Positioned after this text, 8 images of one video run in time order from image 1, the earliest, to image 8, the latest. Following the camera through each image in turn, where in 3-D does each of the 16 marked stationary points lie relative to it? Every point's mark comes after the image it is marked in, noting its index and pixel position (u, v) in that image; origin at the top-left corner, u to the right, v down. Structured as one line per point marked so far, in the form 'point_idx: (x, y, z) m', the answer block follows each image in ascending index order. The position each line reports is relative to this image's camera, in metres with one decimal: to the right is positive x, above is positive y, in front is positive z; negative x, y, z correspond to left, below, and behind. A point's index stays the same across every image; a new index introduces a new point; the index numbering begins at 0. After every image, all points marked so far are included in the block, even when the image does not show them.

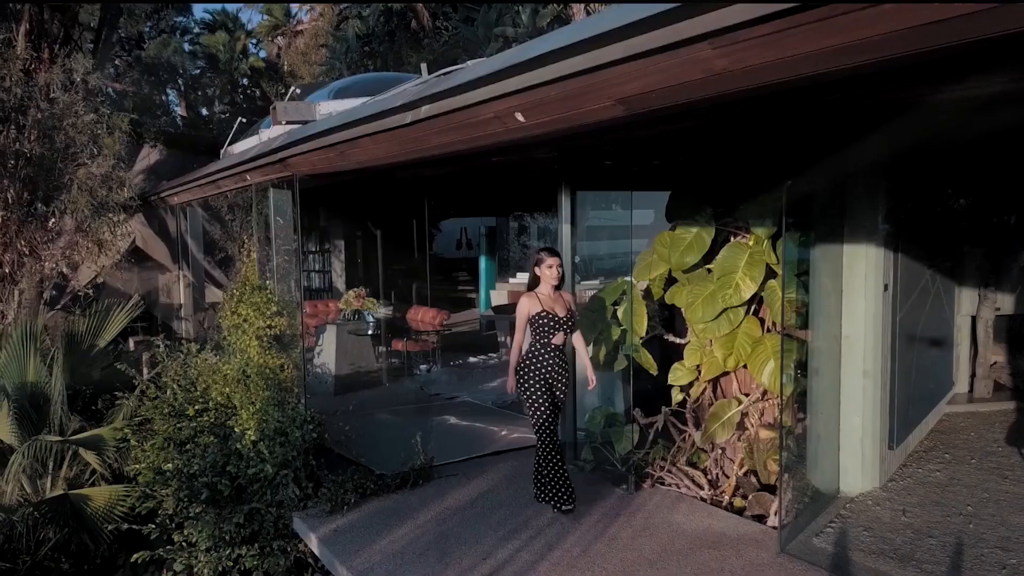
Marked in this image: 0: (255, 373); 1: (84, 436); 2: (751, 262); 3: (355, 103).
0: (-2.1, -0.7, +5.4) m
1: (-4.2, -1.4, +6.4) m
2: (+1.5, +0.2, +4.3) m
3: (-1.6, +1.9, +6.7) m
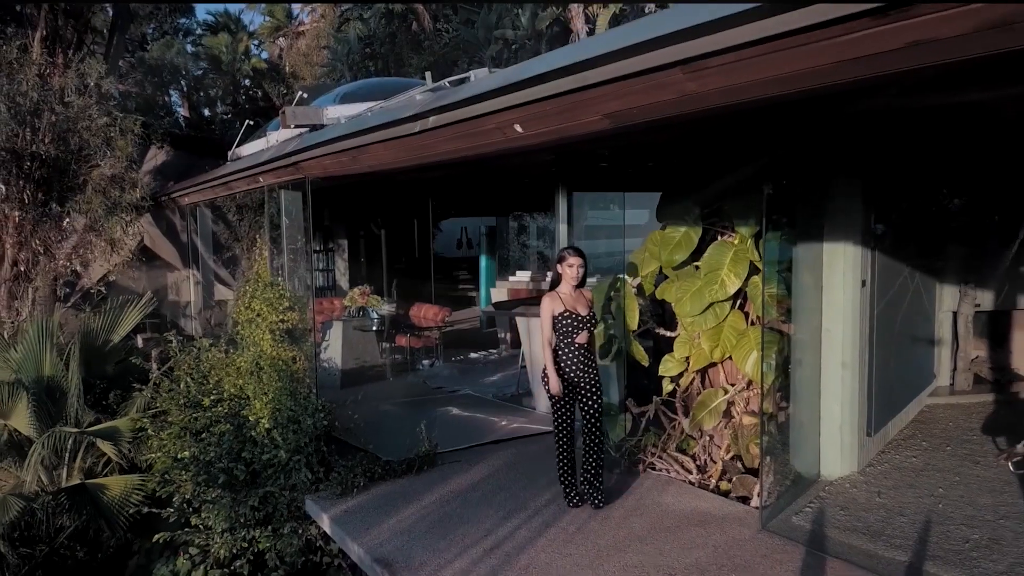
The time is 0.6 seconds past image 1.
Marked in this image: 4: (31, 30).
0: (-2.1, -0.7, +5.7) m
1: (-4.2, -1.4, +6.7) m
2: (+1.5, +0.2, +4.6) m
3: (-1.6, +1.9, +6.9) m
4: (-6.0, +3.3, +8.3) m
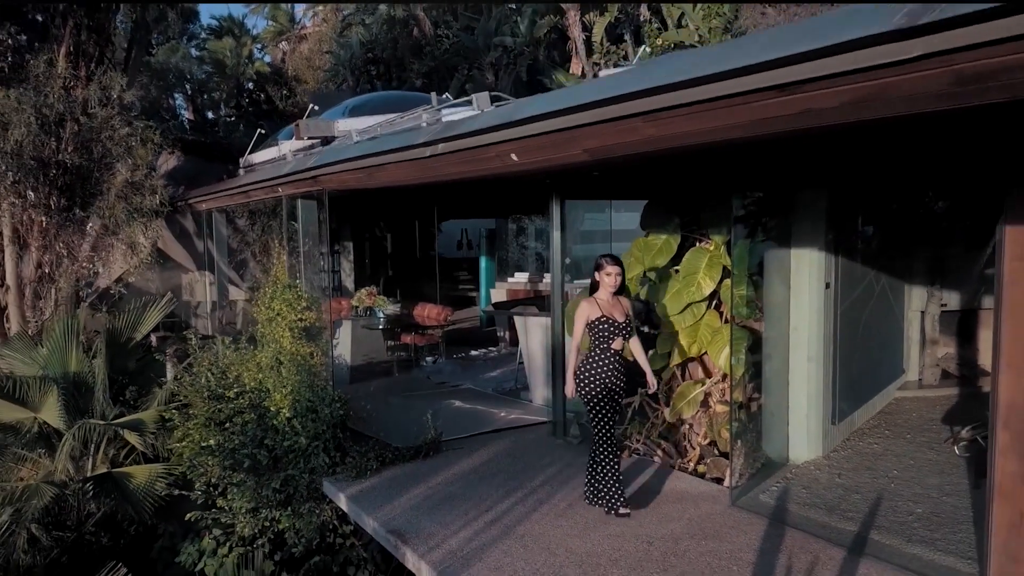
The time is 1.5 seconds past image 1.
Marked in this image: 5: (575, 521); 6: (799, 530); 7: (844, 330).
0: (-2.1, -0.7, +6.2) m
1: (-4.2, -1.4, +7.2) m
2: (+1.5, +0.2, +5.1) m
3: (-1.6, +1.9, +7.4) m
4: (-6.1, +3.2, +8.8) m
5: (+0.4, -1.5, +4.3) m
6: (+1.8, -1.5, +4.1) m
7: (+2.7, -0.3, +5.3) m
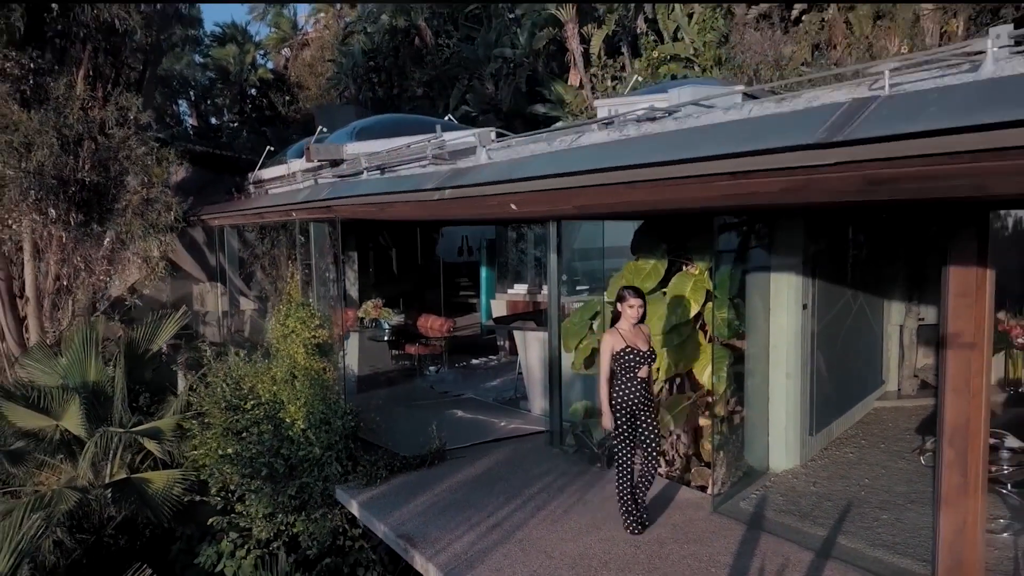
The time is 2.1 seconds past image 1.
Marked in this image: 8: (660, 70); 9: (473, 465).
0: (-2.1, -0.9, +6.6) m
1: (-4.2, -1.6, +7.6) m
2: (+1.5, 0.0, +5.5) m
3: (-1.6, +1.7, +7.8) m
4: (-6.1, +3.1, +9.2) m
5: (+0.4, -1.7, +4.7) m
6: (+1.8, -1.7, +4.5) m
7: (+2.7, -0.5, +5.7) m
8: (+3.6, +5.3, +16.2) m
9: (-0.4, -1.6, +6.0) m
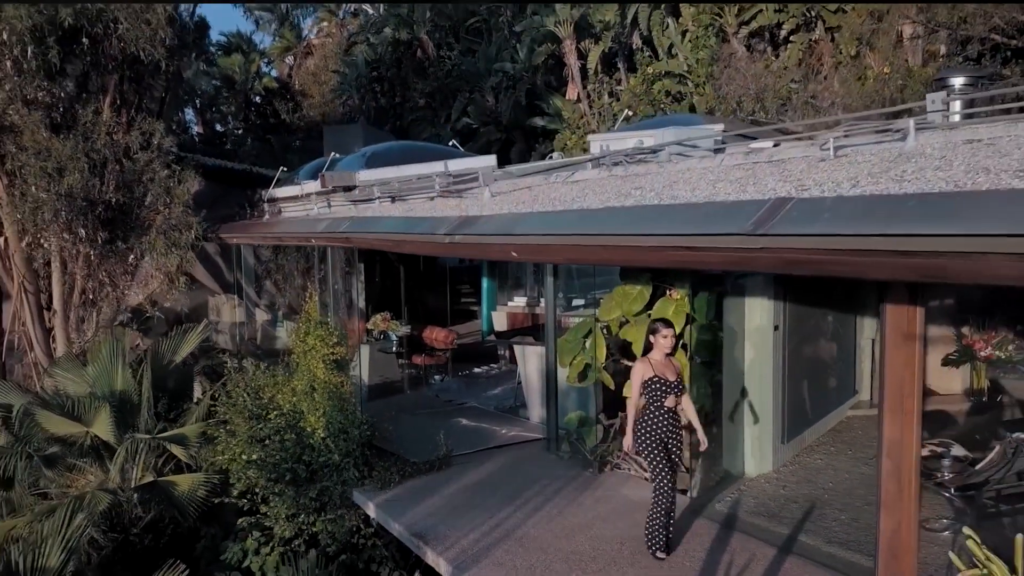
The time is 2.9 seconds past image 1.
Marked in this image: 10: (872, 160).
0: (-2.1, -1.1, +7.2) m
1: (-4.2, -1.8, +8.2) m
2: (+1.5, -0.2, +6.1) m
3: (-1.6, +1.5, +8.4) m
4: (-6.1, +2.9, +9.8) m
5: (+0.4, -1.9, +5.3) m
6: (+1.8, -1.9, +5.1) m
7: (+2.7, -0.7, +6.3) m
8: (+3.6, +5.1, +16.8) m
9: (-0.3, -1.8, +6.6) m
10: (+1.9, +0.7, +3.6) m
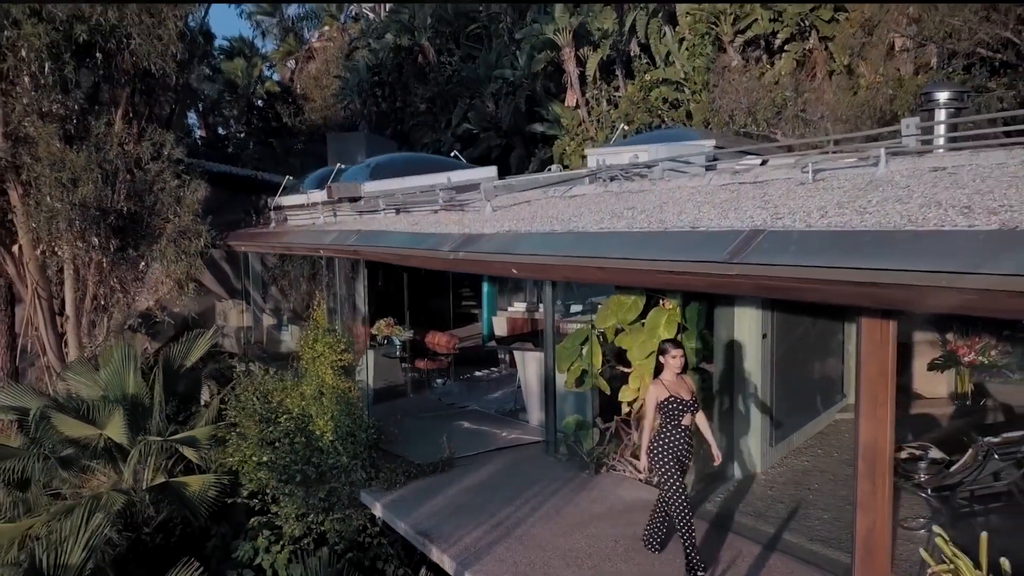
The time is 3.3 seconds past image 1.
0: (-2.1, -1.2, +7.5) m
1: (-4.2, -1.9, +8.5) m
2: (+1.5, -0.3, +6.4) m
3: (-1.6, +1.4, +8.7) m
4: (-6.1, +2.8, +10.1) m
5: (+0.4, -2.0, +5.6) m
6: (+1.8, -2.0, +5.4) m
7: (+2.7, -0.8, +6.6) m
8: (+3.6, +5.0, +17.1) m
9: (-0.3, -1.9, +6.9) m
10: (+1.9, +0.6, +3.9) m
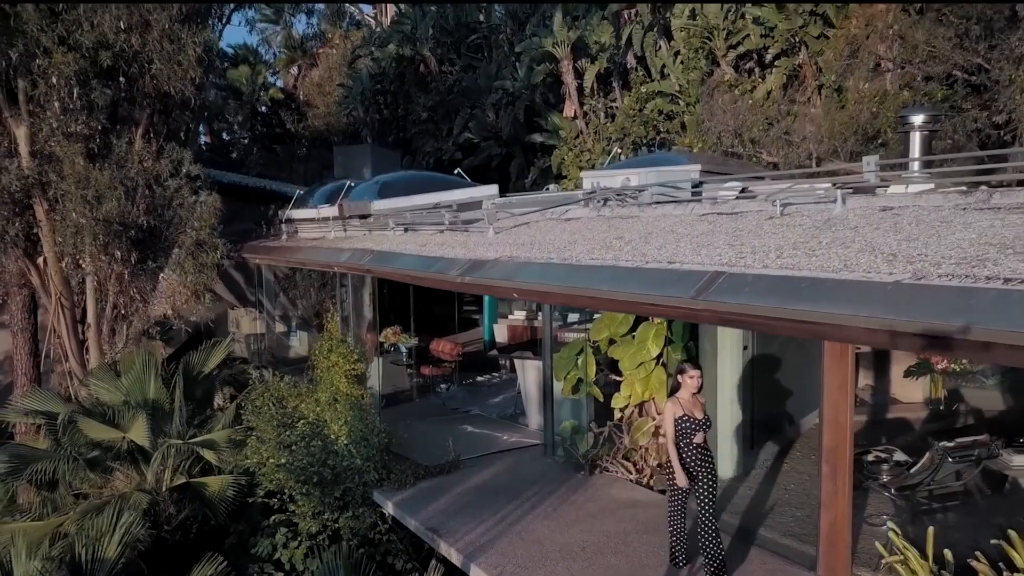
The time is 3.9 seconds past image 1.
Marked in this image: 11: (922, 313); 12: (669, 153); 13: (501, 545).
0: (-2.1, -1.3, +8.0) m
1: (-4.2, -2.1, +9.0) m
2: (+1.5, -0.5, +6.9) m
3: (-1.6, +1.2, +9.3) m
4: (-6.1, +2.6, +10.6) m
5: (+0.4, -2.2, +6.2) m
6: (+1.8, -2.1, +5.9) m
7: (+2.8, -1.0, +7.2) m
8: (+3.6, +4.9, +17.6) m
9: (-0.3, -2.1, +7.4) m
10: (+1.9, +0.4, +4.4) m
11: (+1.6, -0.1, +2.6) m
12: (+2.0, +1.7, +8.2) m
13: (-0.1, -2.2, +5.7) m
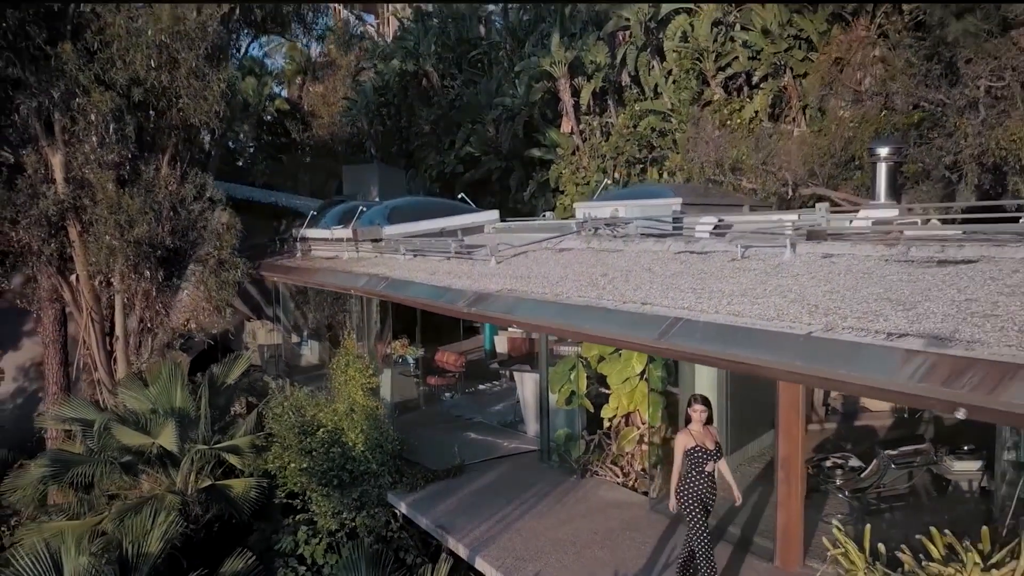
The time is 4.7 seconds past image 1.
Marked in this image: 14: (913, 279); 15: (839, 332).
0: (-2.1, -1.6, +8.8) m
1: (-4.2, -2.3, +9.8) m
2: (+1.5, -0.7, +7.7) m
3: (-1.6, +1.0, +10.1) m
4: (-6.1, +2.3, +11.4) m
5: (+0.4, -2.4, +7.0) m
6: (+1.8, -2.4, +6.7) m
7: (+2.7, -1.3, +8.0) m
8: (+3.6, +4.6, +18.4) m
9: (-0.3, -2.3, +8.2) m
10: (+1.9, +0.2, +5.2) m
11: (+1.6, -0.4, +3.4) m
12: (+1.9, +1.4, +9.0) m
13: (-0.1, -2.5, +6.6) m
14: (+2.6, +0.1, +4.3) m
15: (+1.8, -0.2, +3.6) m
